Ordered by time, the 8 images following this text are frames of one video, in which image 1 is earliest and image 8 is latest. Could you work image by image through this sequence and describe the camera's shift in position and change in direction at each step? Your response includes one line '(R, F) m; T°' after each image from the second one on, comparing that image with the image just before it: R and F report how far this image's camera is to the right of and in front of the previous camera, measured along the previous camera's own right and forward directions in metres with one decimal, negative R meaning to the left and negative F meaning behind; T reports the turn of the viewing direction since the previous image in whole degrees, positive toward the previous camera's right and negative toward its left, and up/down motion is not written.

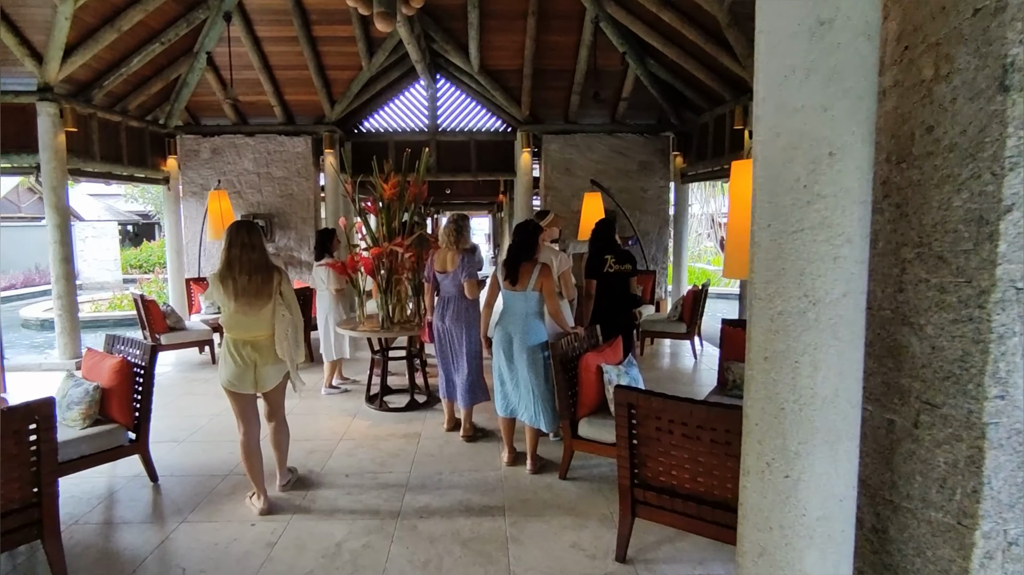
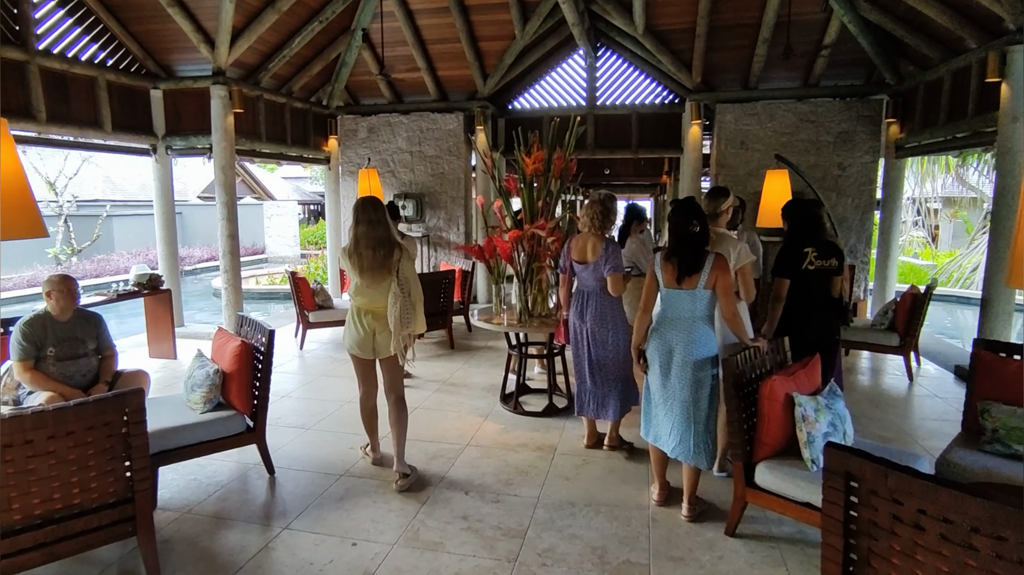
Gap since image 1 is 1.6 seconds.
(0.0, +0.6) m; -15°
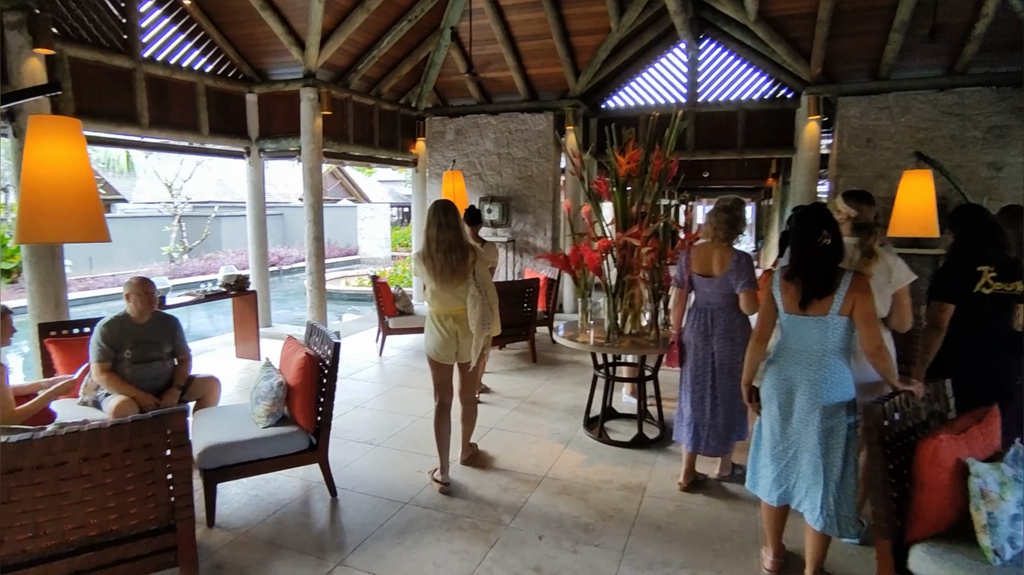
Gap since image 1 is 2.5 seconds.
(0.0, +0.4) m; -8°
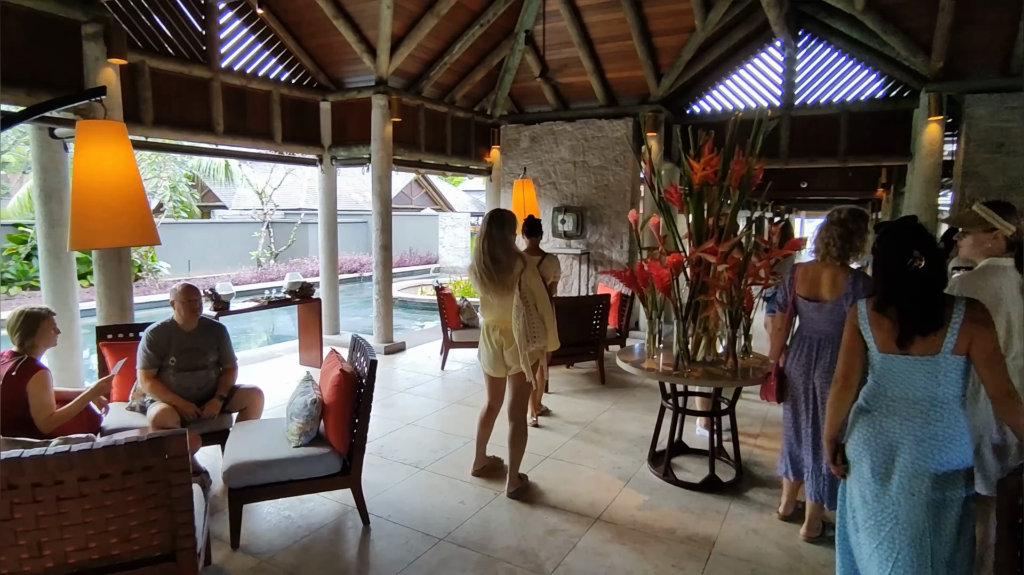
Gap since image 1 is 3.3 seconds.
(+0.1, +0.3) m; -8°
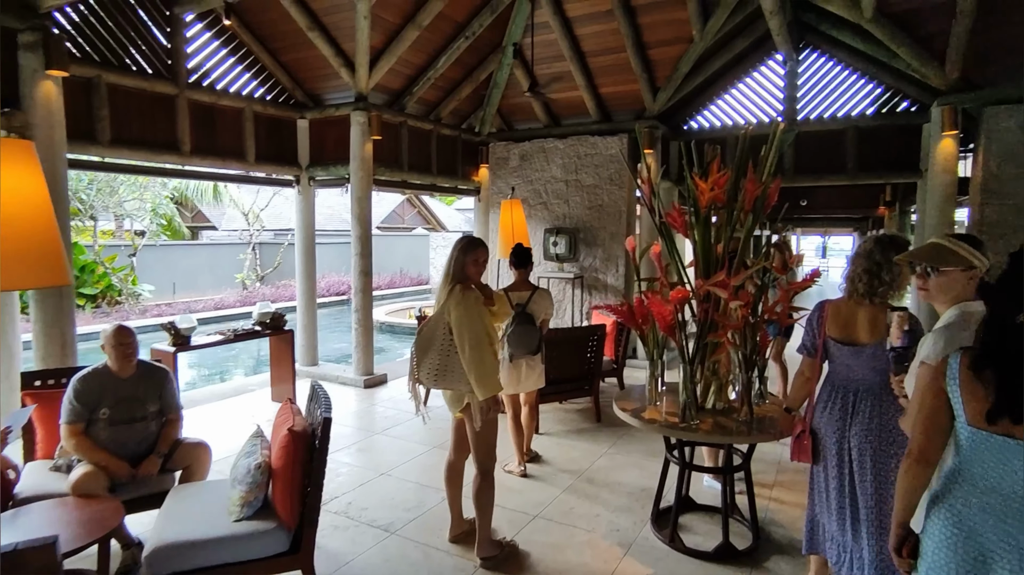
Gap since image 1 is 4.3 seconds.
(+0.1, +0.4) m; 0°
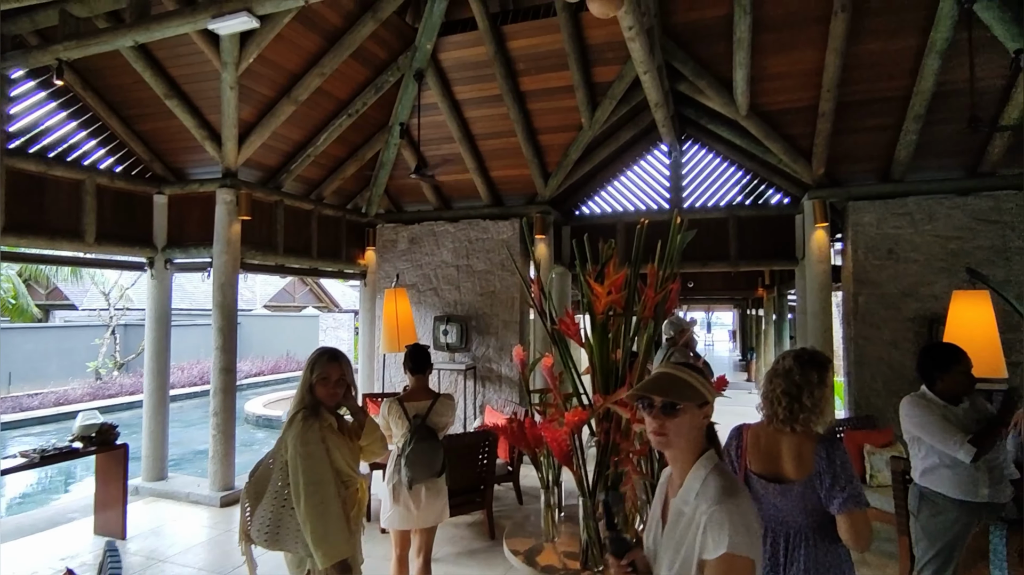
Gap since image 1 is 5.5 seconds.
(+0.1, +0.4) m; +9°
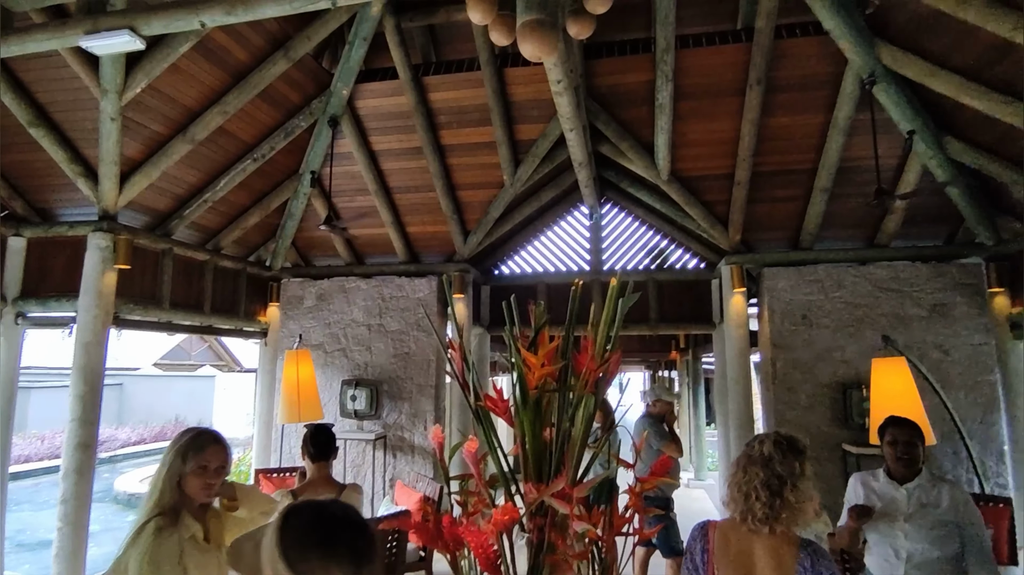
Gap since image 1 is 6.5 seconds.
(0.0, +0.3) m; +8°
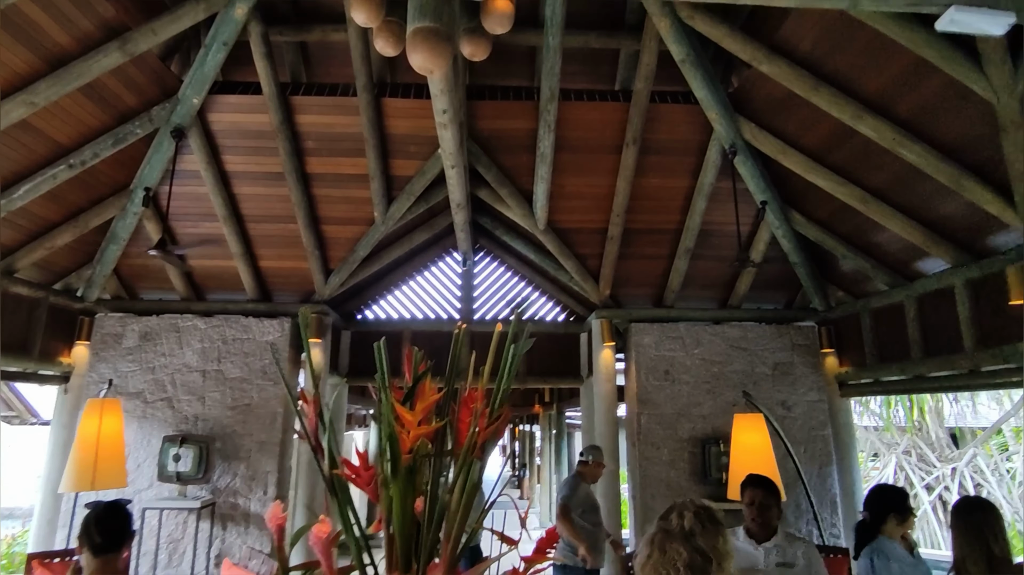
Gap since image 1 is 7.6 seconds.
(0.0, +0.3) m; +13°
